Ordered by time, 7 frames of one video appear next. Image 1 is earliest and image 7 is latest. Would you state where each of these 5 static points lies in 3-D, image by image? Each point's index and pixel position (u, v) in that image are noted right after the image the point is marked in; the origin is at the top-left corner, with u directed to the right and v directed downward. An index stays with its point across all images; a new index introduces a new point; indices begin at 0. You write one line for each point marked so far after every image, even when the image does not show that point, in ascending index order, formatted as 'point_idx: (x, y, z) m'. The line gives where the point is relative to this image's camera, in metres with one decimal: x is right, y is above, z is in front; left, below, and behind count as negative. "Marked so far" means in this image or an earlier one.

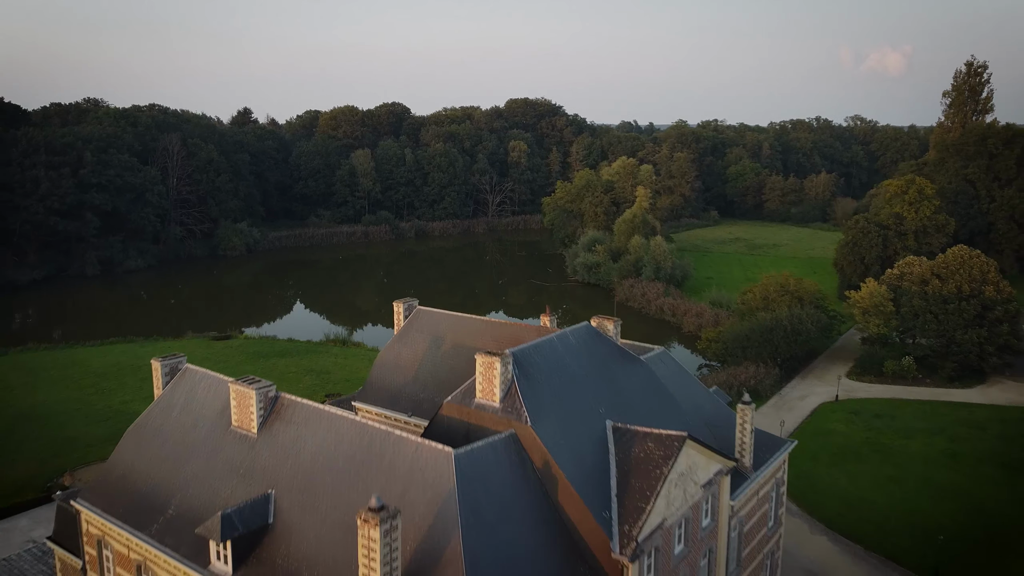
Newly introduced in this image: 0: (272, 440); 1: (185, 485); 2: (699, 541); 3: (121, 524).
0: (-5.6, -3.5, +19.1) m
1: (-7.8, -4.6, +19.6) m
2: (+4.4, -6.0, +19.5) m
3: (-9.3, -5.5, +19.6) m
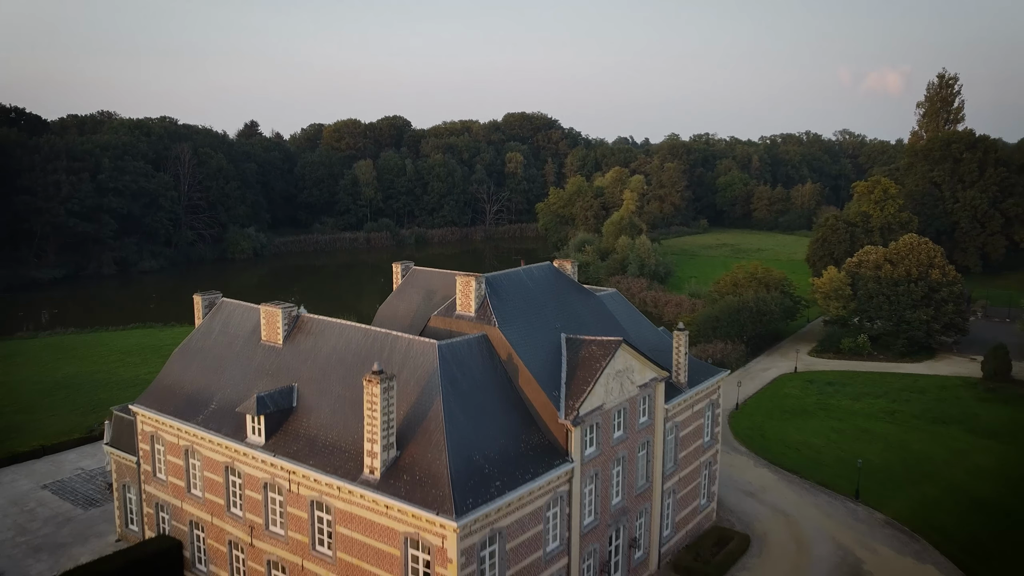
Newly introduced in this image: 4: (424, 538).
0: (-6.3, -1.7, +23.9) m
1: (-8.5, -2.9, +24.4) m
2: (+3.7, -4.3, +24.3) m
3: (-10.1, -3.8, +24.4) m
4: (-1.9, -5.5, +18.3) m
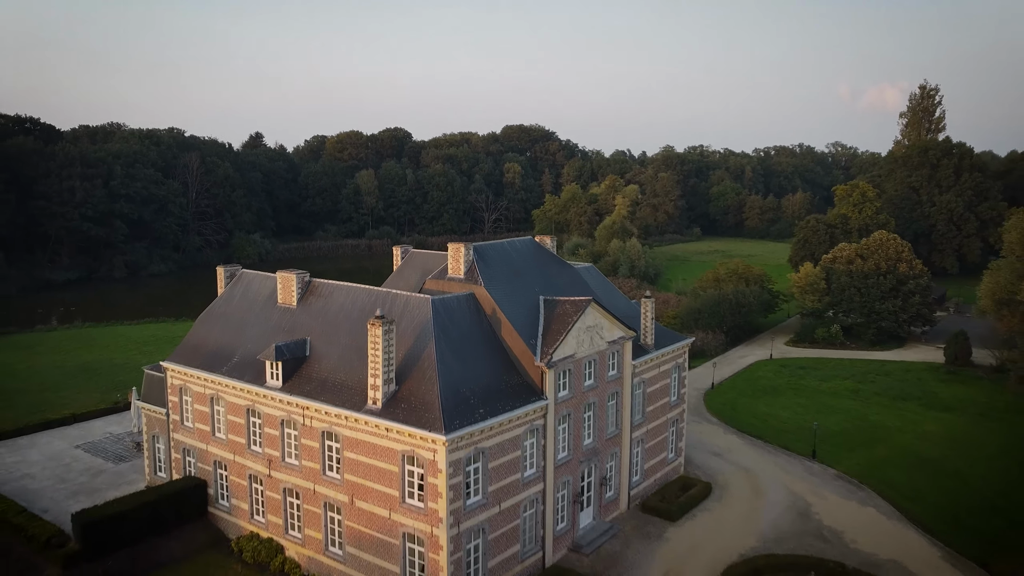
0: (-6.8, -0.7, +27.4) m
1: (-9.1, -1.8, +27.9) m
2: (+3.2, -3.2, +27.7) m
3: (-10.6, -2.7, +27.8) m
4: (-2.5, -4.4, +21.7) m
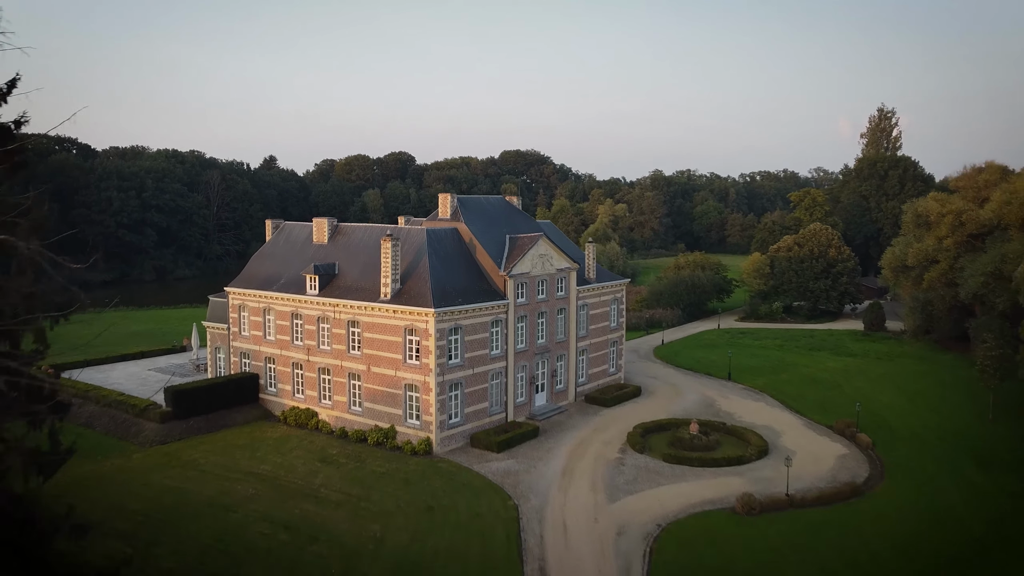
0: (-8.0, +2.0, +37.4) m
1: (-10.2, +0.9, +37.8) m
2: (+2.0, -0.6, +37.5) m
3: (-11.8, -0.1, +37.7) m
4: (-3.7, -1.5, +31.4) m
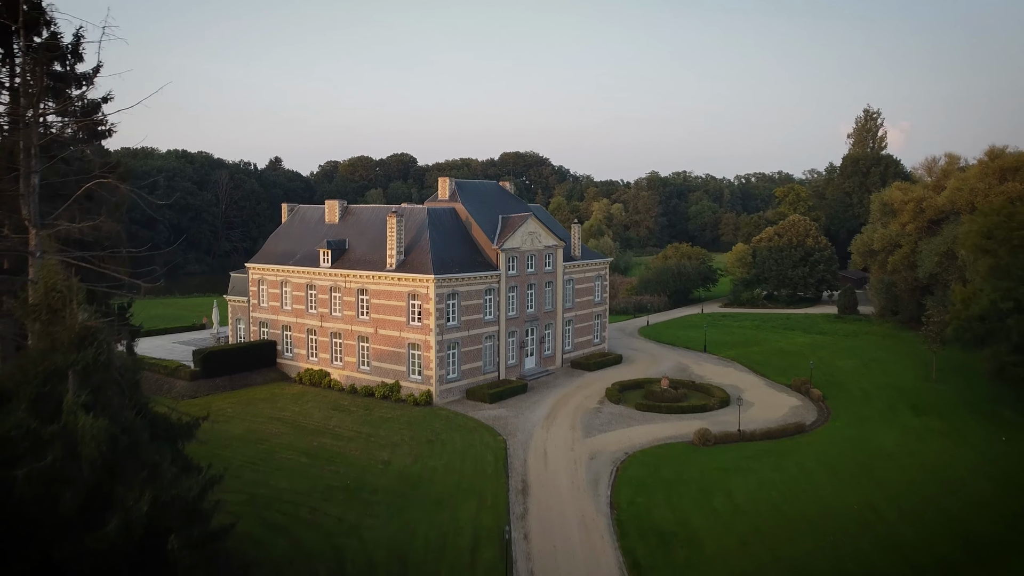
0: (-8.4, +3.3, +41.6) m
1: (-10.6, +2.1, +42.0) m
2: (+1.6, +0.7, +41.7) m
3: (-12.2, +1.2, +41.9) m
4: (-4.1, -0.2, +35.6) m
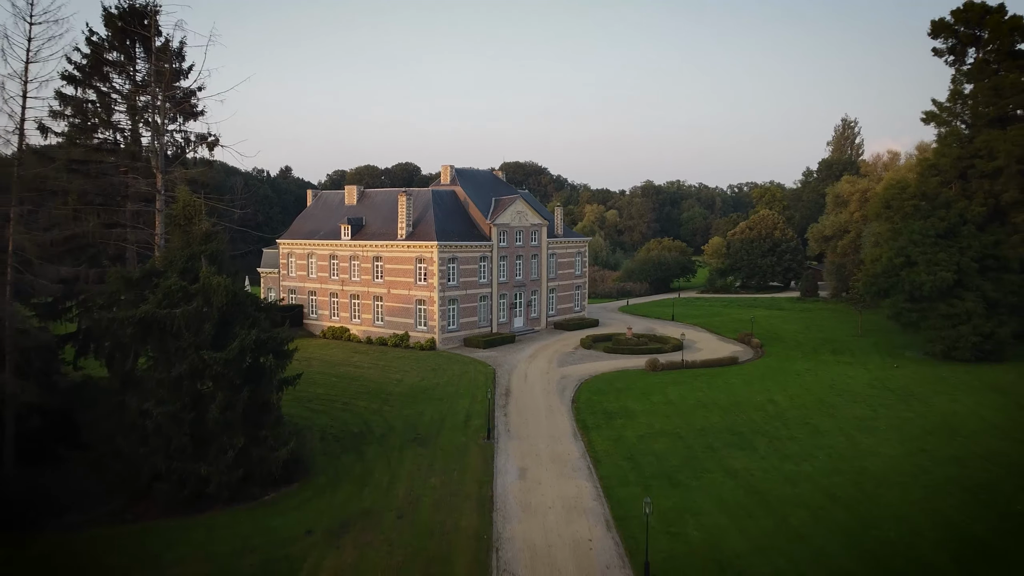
0: (-8.9, +5.0, +49.1) m
1: (-11.1, +3.8, +49.5) m
2: (+1.1, +2.4, +49.1) m
3: (-12.7, +2.9, +49.4) m
4: (-4.6, +1.7, +43.1) m
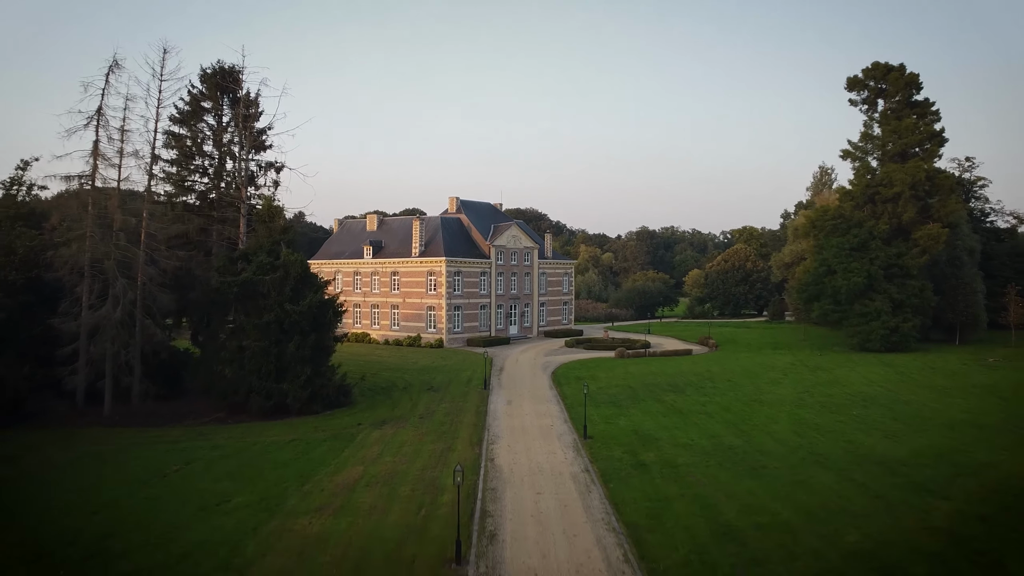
0: (-9.2, +4.1, +57.9) m
1: (-11.4, +2.9, +58.3) m
2: (+0.8, +1.5, +57.8) m
3: (-13.0, +1.9, +58.1) m
4: (-4.9, +1.1, +51.7) m
